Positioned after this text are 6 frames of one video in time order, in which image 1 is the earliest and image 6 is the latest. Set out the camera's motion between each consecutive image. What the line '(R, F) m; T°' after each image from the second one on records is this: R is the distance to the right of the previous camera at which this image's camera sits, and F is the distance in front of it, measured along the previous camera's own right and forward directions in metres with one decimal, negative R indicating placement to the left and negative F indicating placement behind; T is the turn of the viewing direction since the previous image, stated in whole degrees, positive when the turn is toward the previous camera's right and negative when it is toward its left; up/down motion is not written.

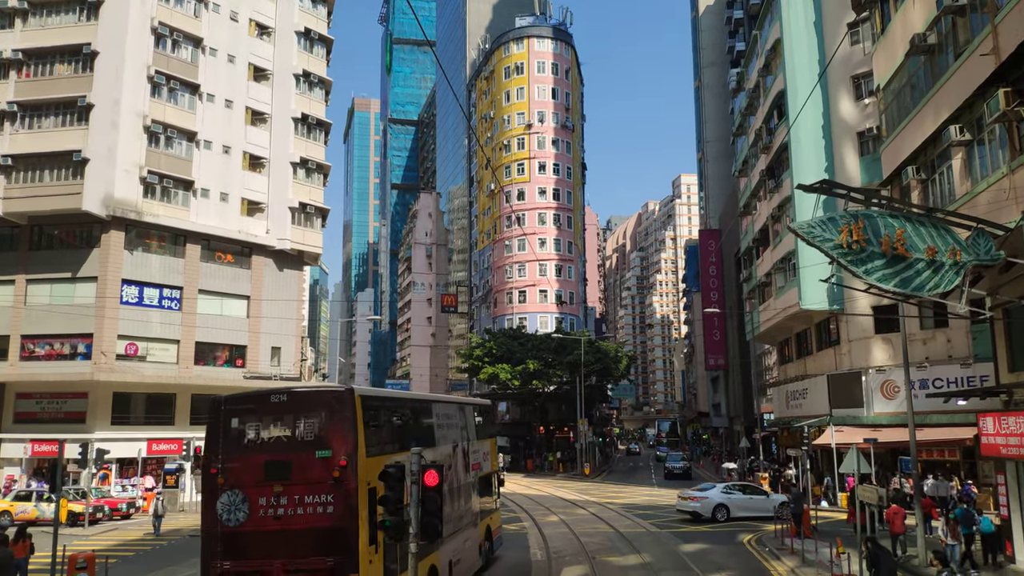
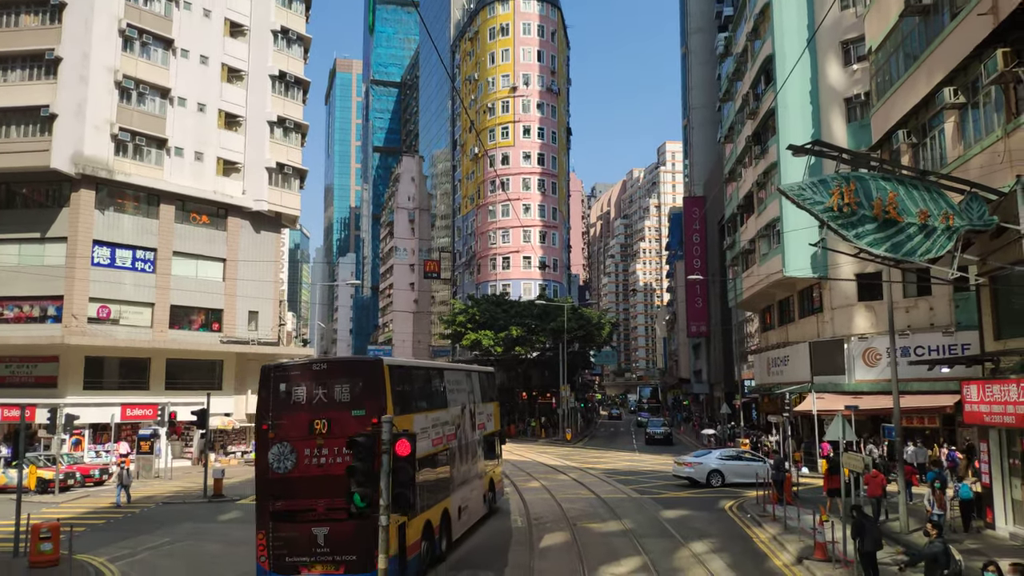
(0.0, +0.4) m; +1°
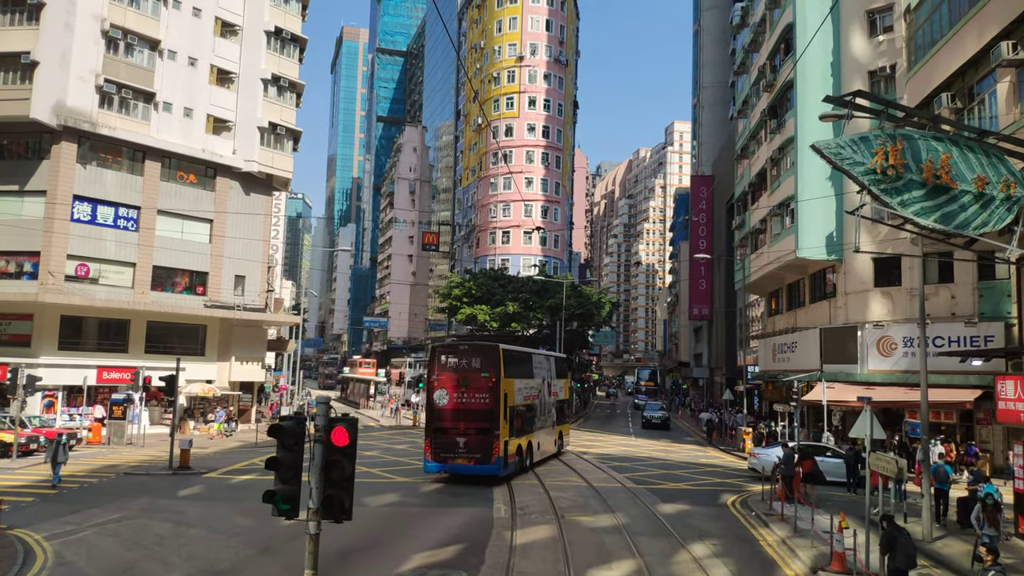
(+0.3, +1.8) m; 0°
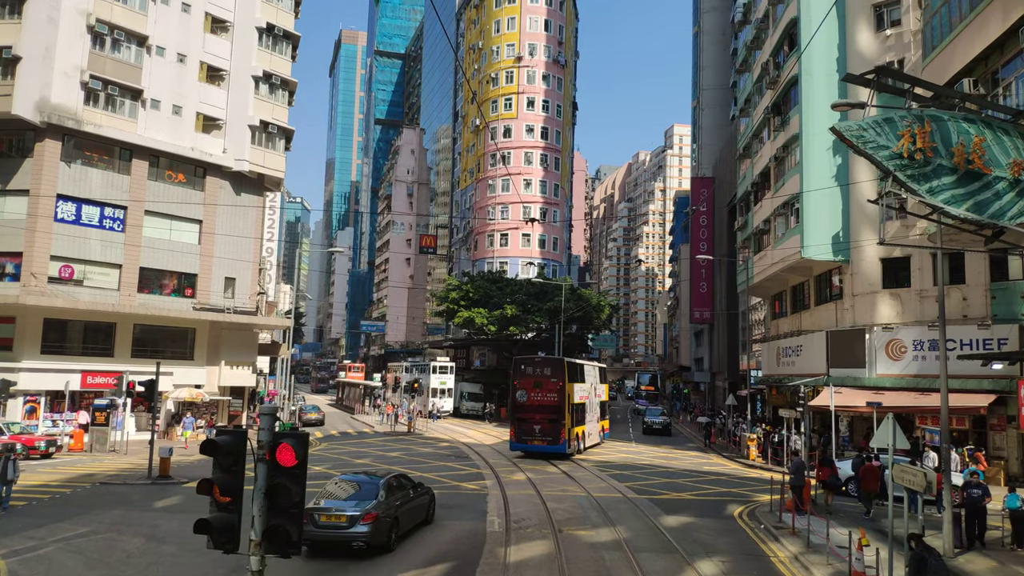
(+0.1, +1.0) m; 0°
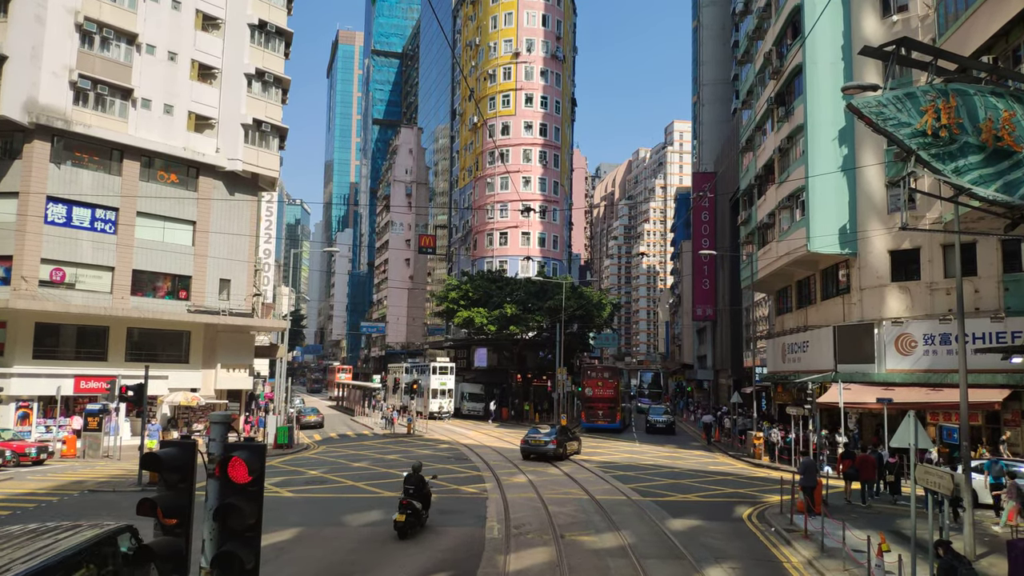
(+0.1, +0.7) m; 0°
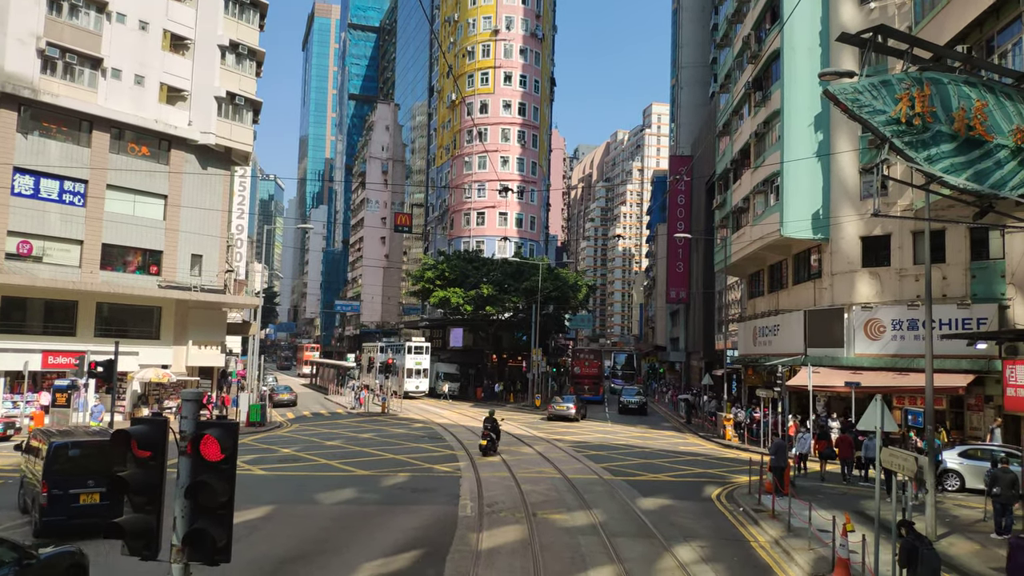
(0.0, 0.0) m; +2°
